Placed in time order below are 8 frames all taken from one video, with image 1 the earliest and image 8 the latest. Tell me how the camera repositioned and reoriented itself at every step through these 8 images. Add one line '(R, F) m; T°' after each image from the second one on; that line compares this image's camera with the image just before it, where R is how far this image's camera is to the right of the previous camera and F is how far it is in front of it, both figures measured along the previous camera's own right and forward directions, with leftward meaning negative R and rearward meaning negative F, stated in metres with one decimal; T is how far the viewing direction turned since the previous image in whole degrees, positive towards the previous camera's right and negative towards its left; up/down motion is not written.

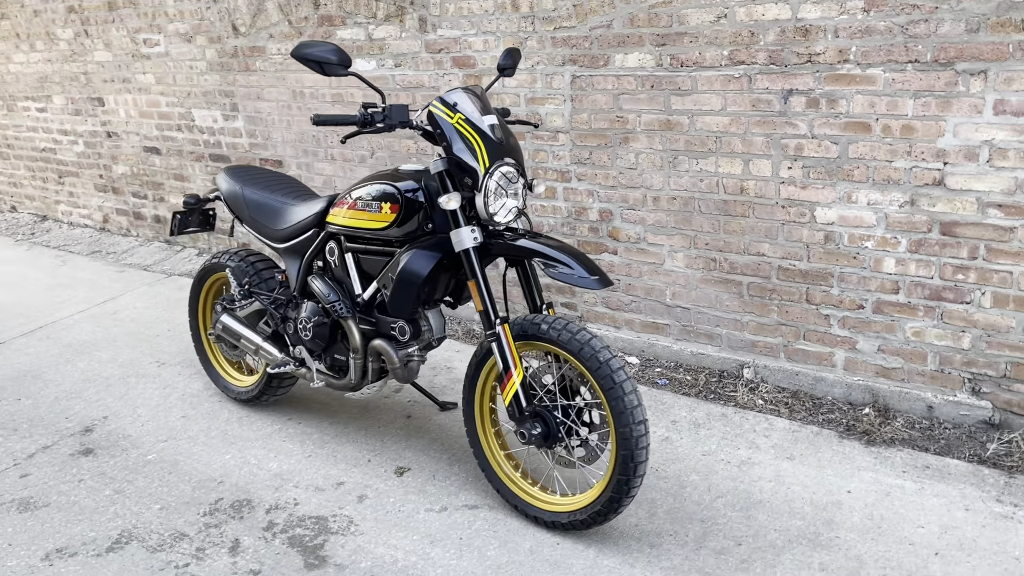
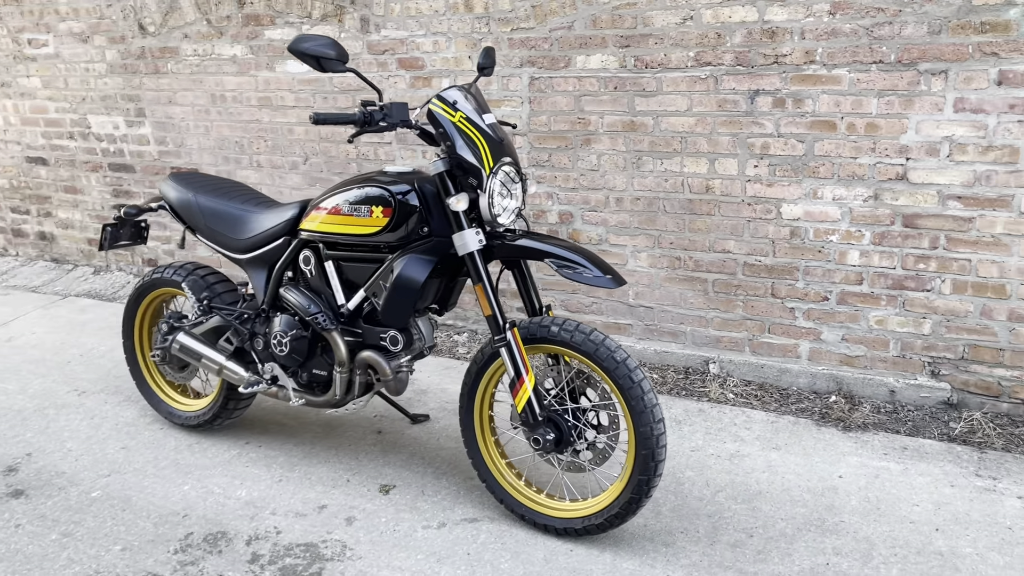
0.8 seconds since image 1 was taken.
(-0.4, +0.1) m; +9°
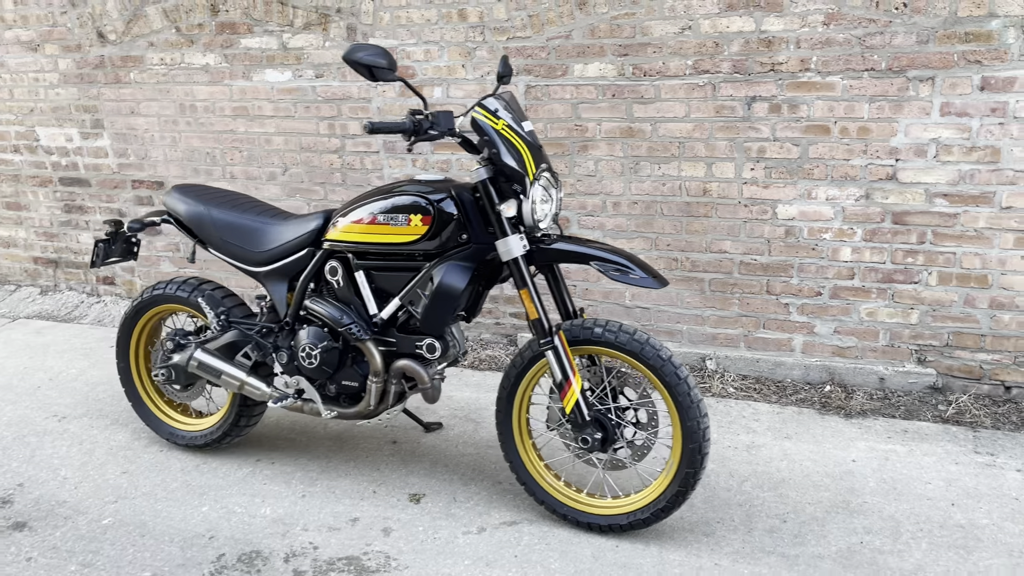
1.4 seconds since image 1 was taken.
(-0.4, 0.0) m; +7°
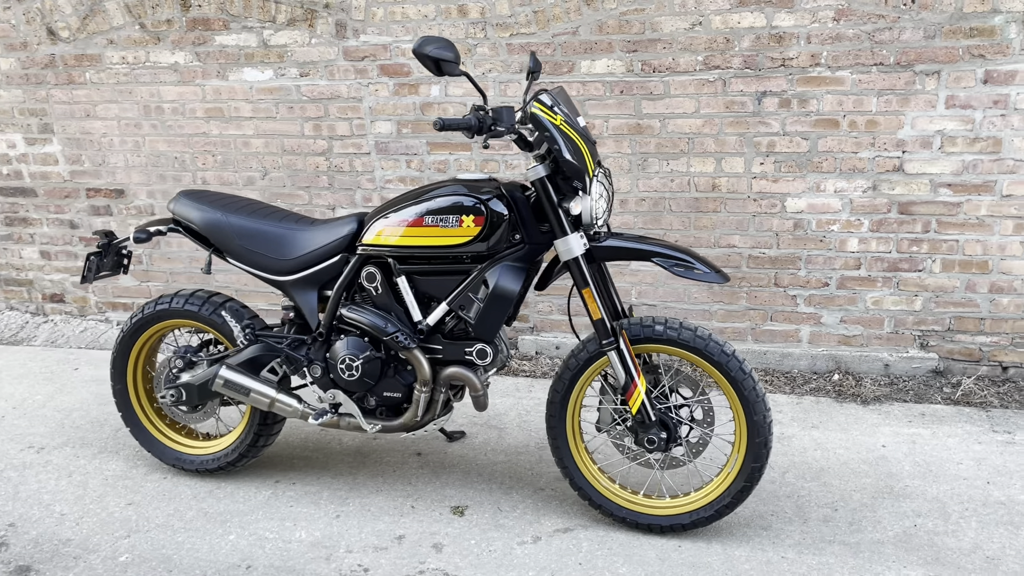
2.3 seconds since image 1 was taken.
(-0.5, +0.1) m; +7°
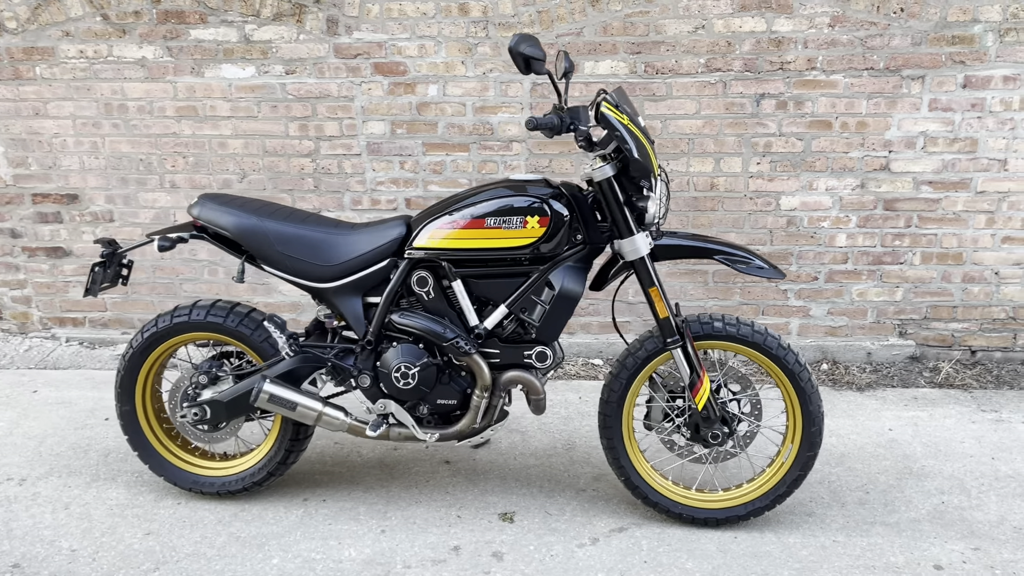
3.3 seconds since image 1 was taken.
(-0.6, +0.1) m; +9°
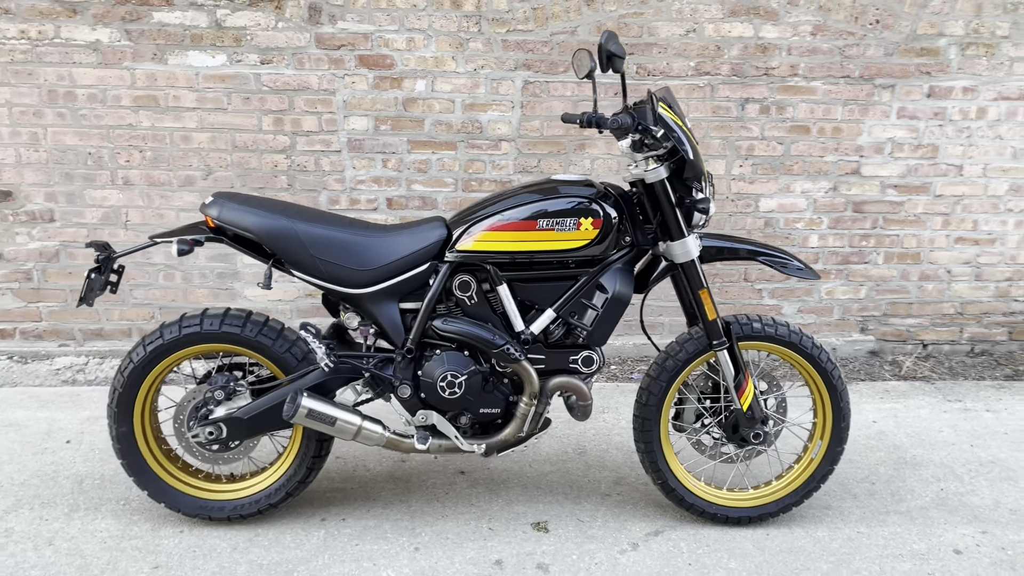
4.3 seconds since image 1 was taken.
(-0.5, +0.1) m; +10°
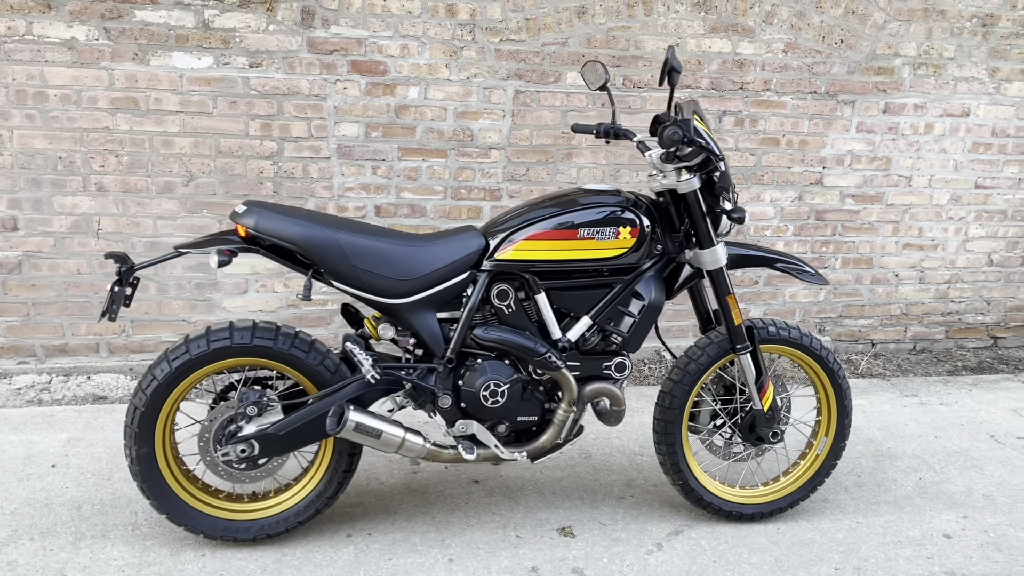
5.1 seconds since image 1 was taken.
(-0.4, 0.0) m; +8°
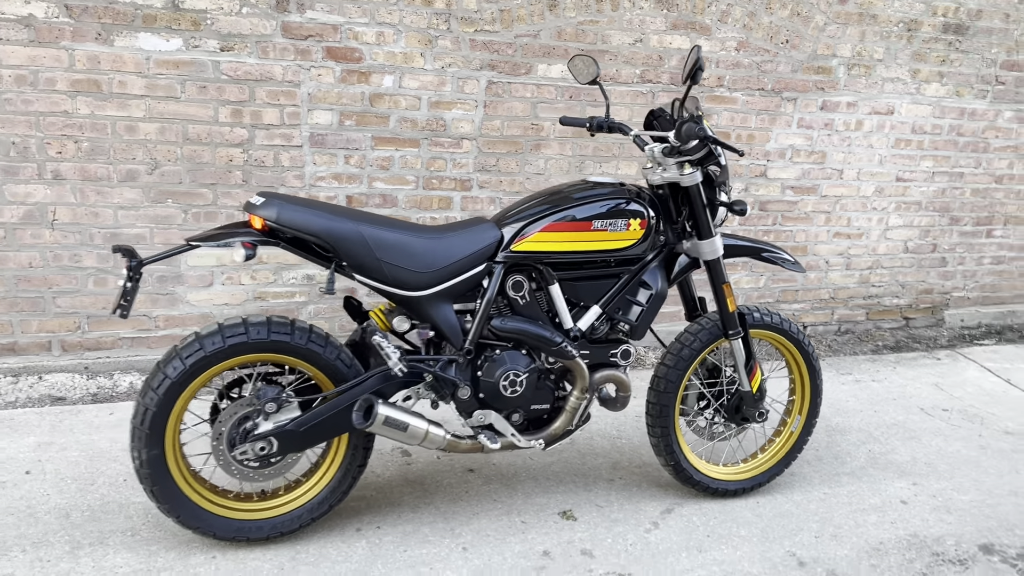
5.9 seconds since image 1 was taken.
(-0.4, 0.0) m; +9°
